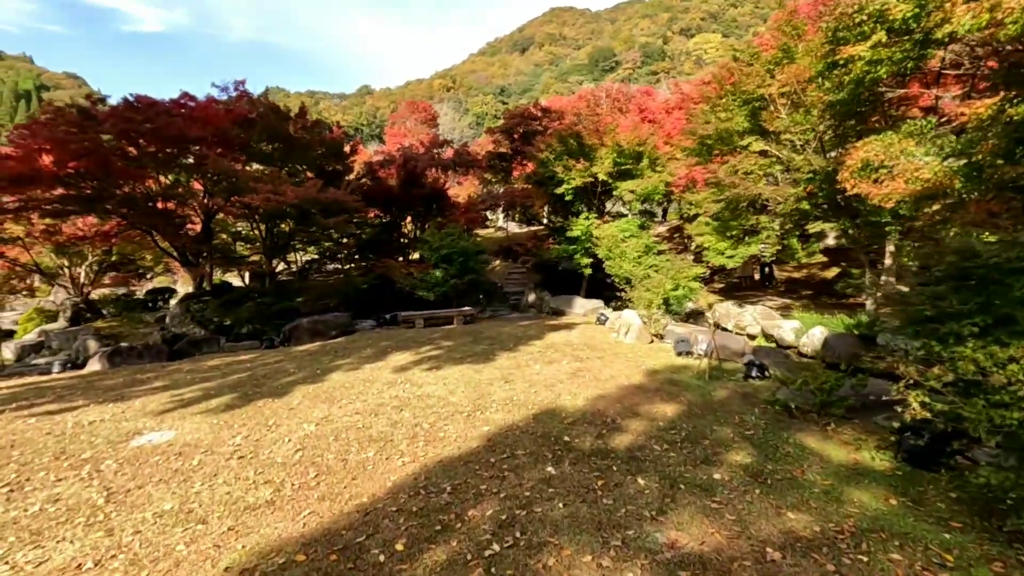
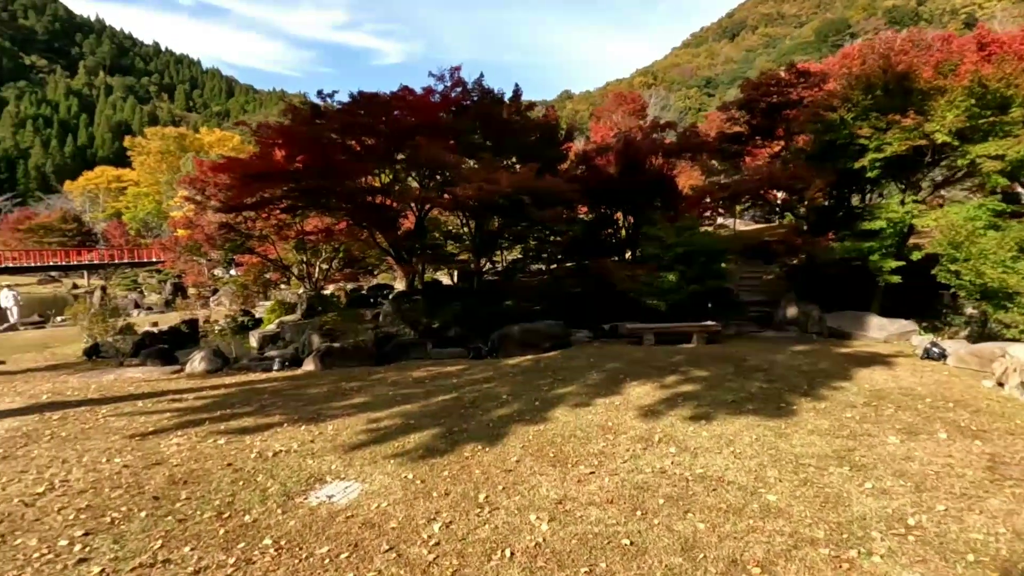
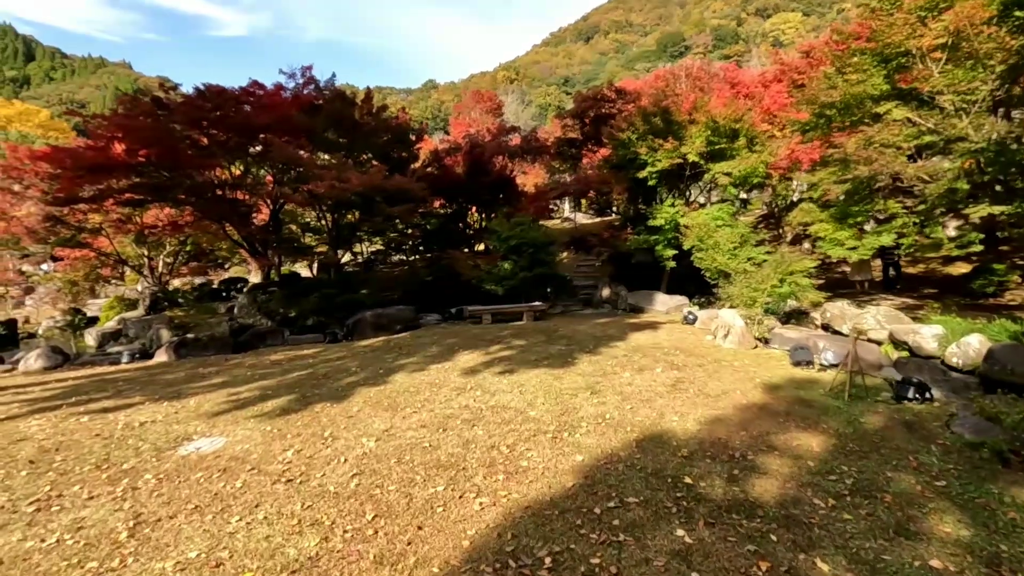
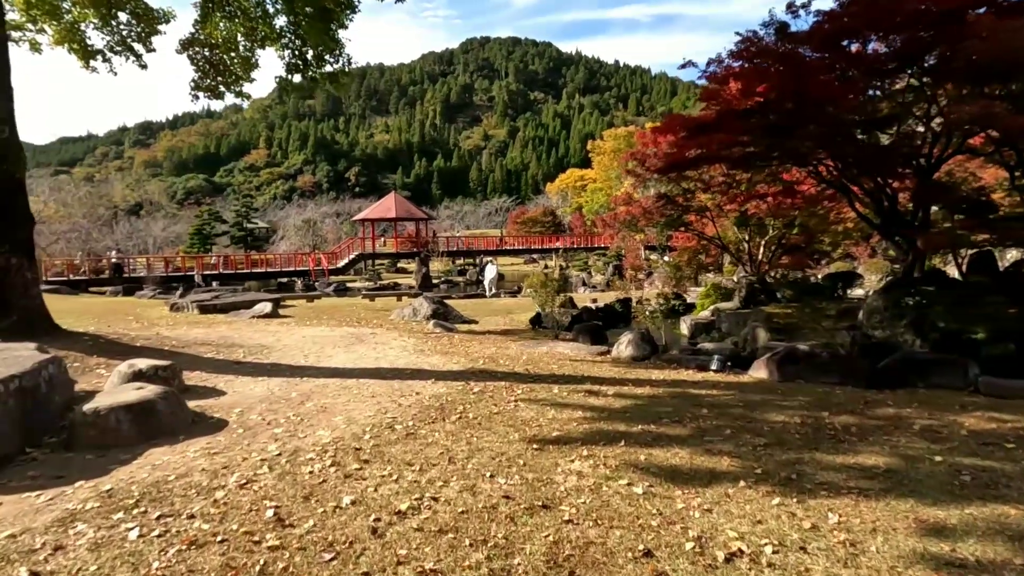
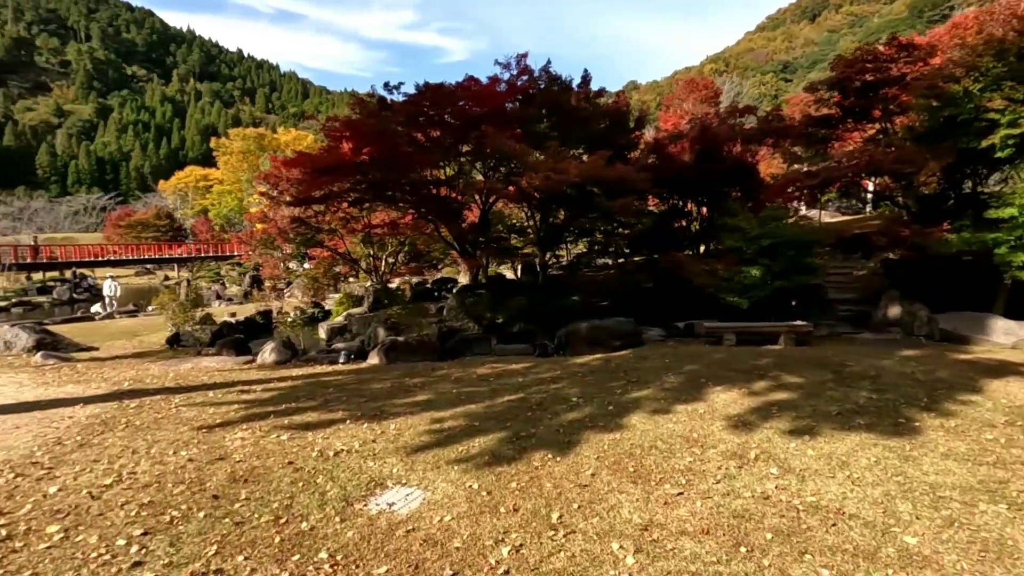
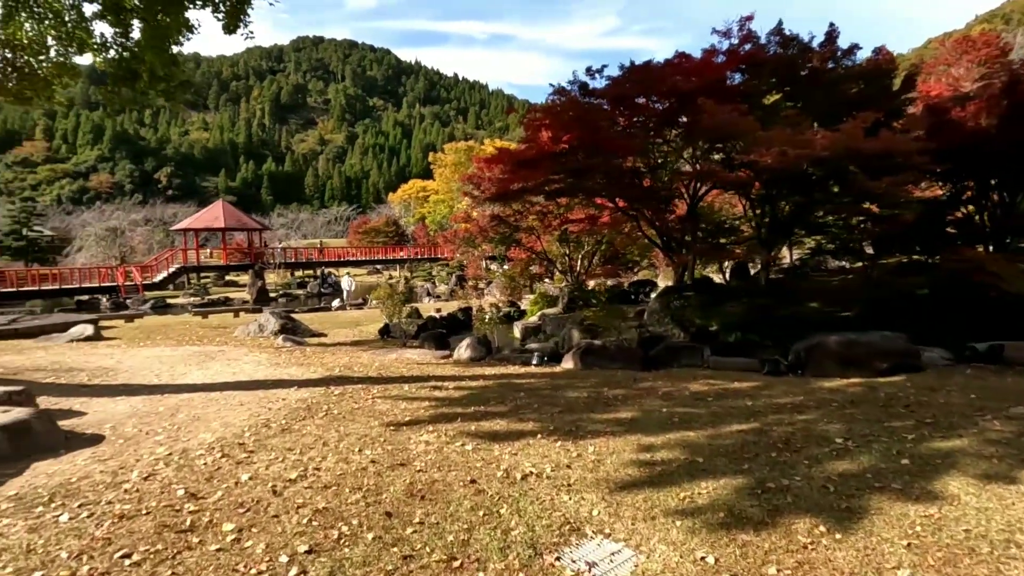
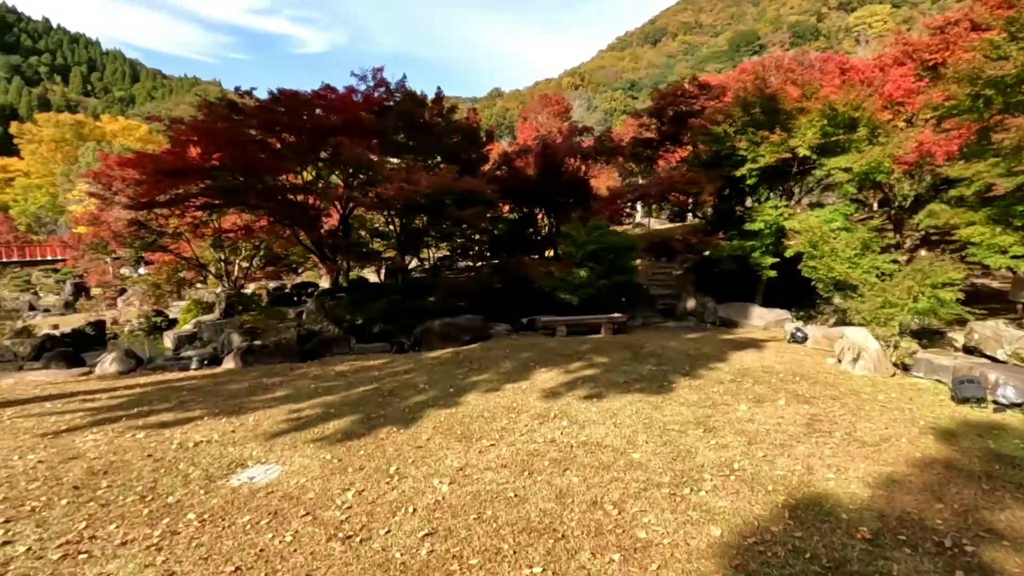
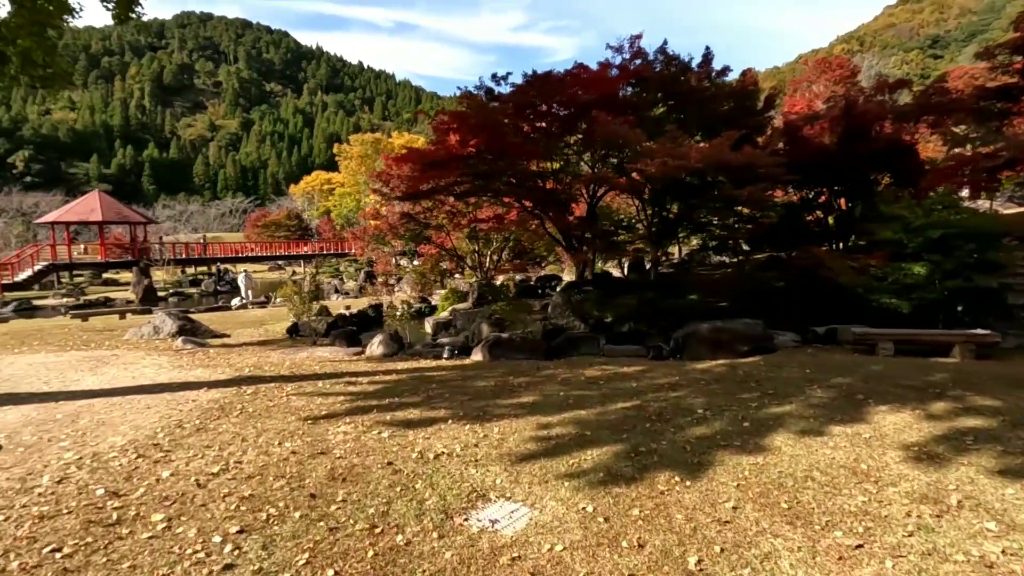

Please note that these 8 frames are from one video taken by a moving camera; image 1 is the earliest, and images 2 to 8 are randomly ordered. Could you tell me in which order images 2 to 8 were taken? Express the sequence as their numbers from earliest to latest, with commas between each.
3, 7, 2, 5, 8, 6, 4
